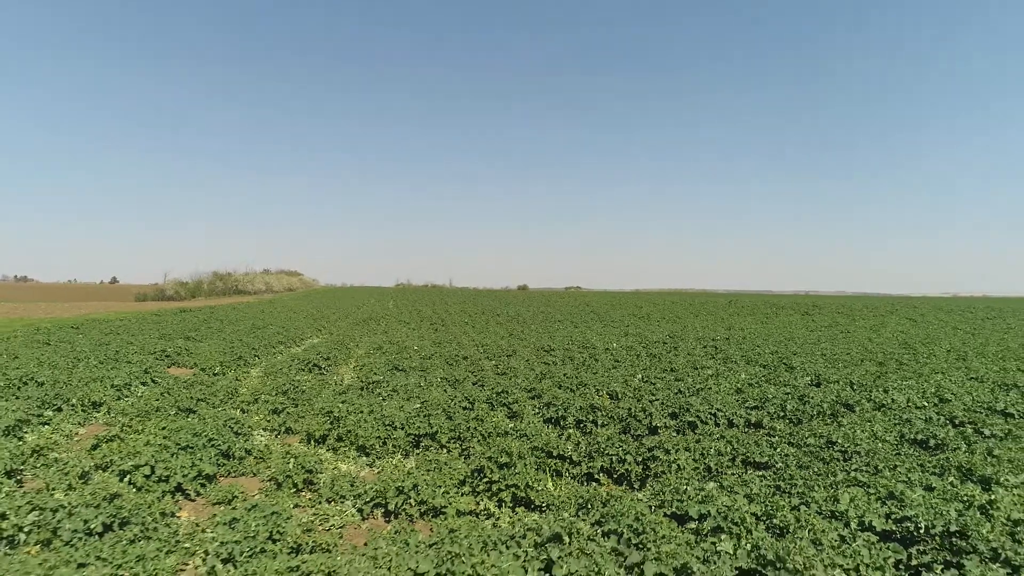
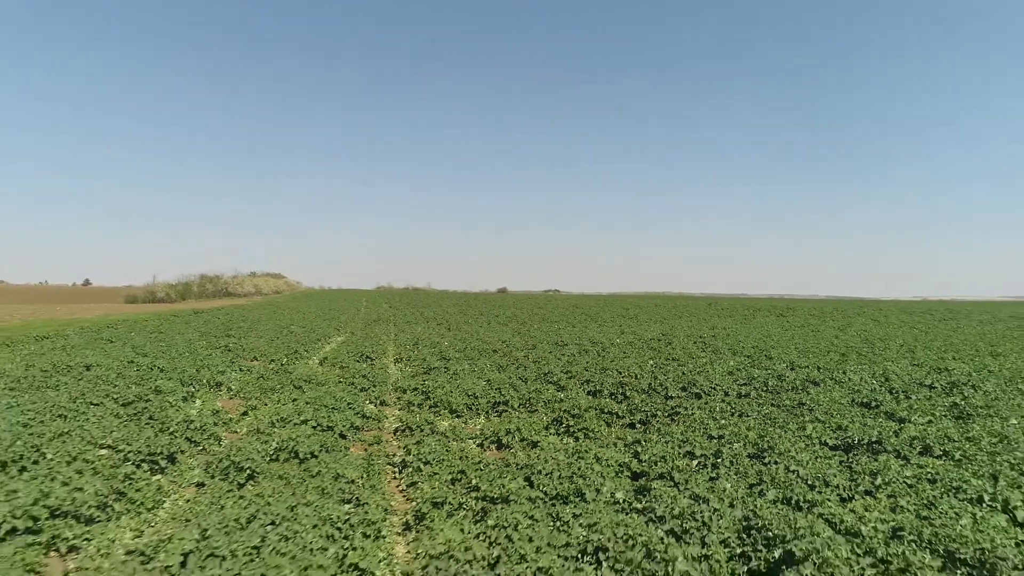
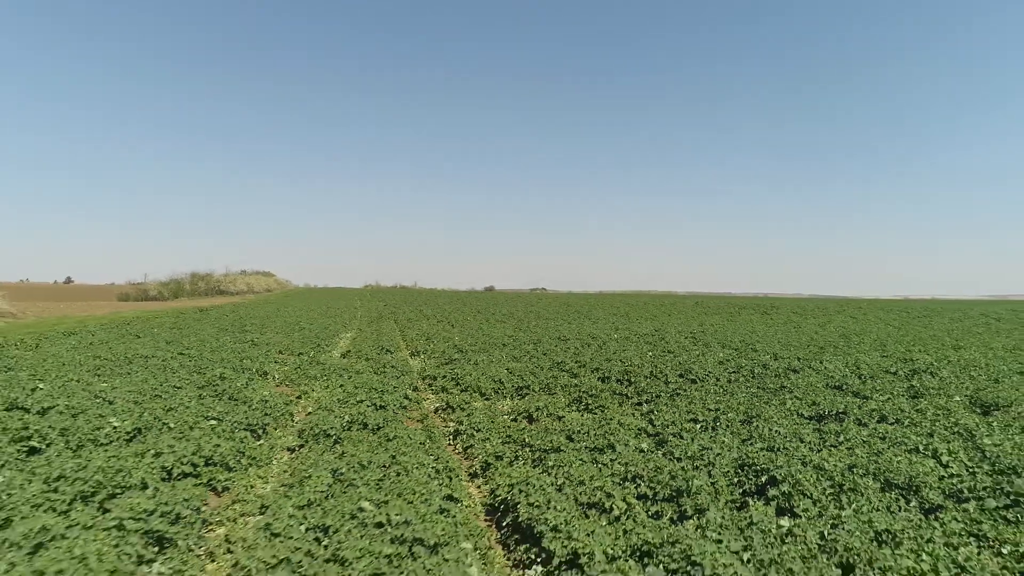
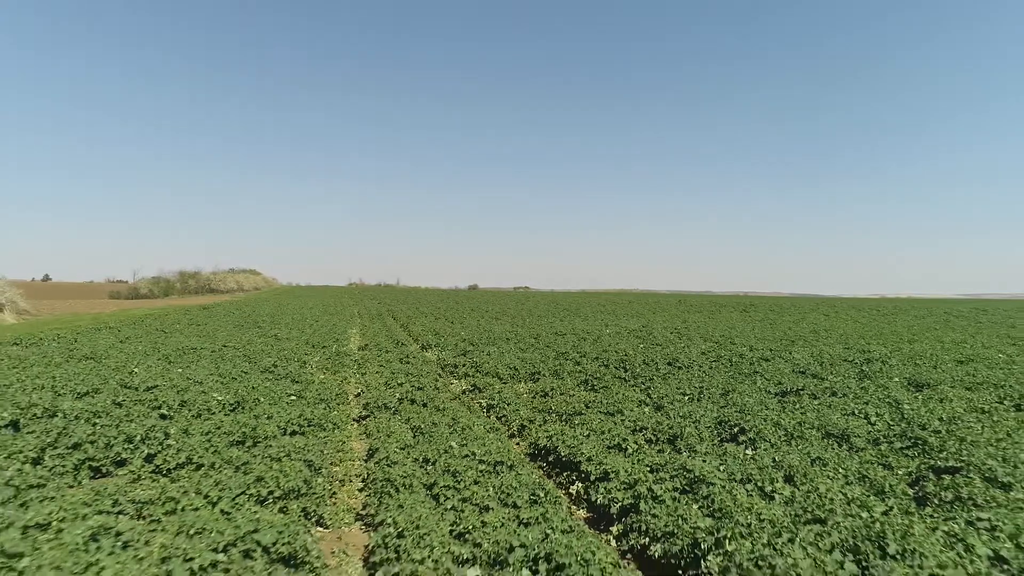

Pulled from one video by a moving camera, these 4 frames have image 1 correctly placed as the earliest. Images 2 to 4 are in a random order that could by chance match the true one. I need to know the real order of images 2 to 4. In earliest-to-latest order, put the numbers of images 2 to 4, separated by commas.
2, 3, 4
